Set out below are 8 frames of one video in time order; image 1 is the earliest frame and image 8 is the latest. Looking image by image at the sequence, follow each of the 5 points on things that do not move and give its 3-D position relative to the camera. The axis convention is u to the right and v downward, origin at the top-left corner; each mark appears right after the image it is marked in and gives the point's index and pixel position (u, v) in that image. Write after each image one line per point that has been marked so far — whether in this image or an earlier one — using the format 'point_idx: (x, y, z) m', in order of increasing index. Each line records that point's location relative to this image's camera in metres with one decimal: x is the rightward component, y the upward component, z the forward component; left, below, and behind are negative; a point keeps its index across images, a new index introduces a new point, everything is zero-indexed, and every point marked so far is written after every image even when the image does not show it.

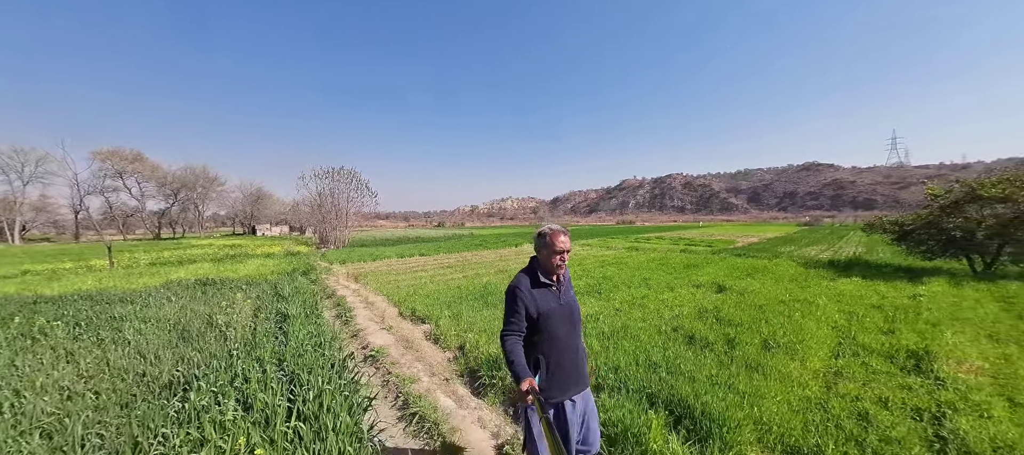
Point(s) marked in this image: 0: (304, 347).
0: (-2.8, -1.6, +4.5) m
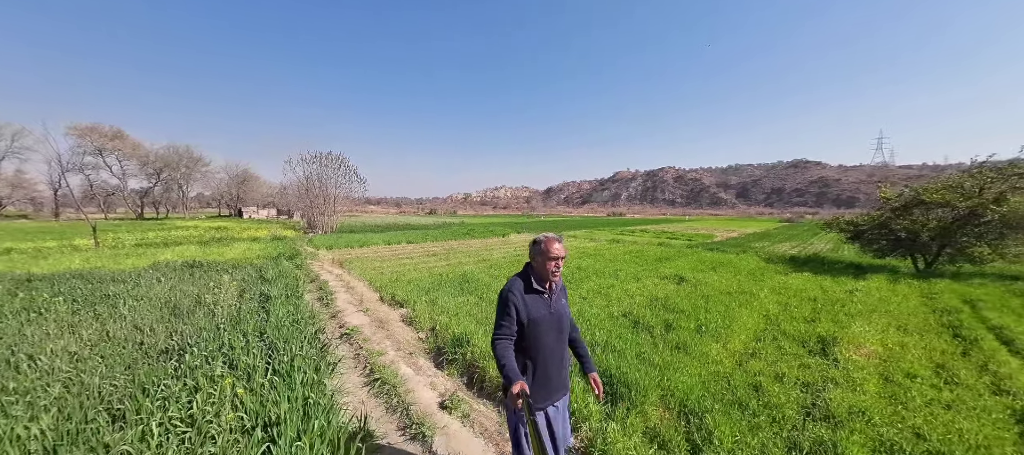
0: (-3.5, -1.4, +5.1) m
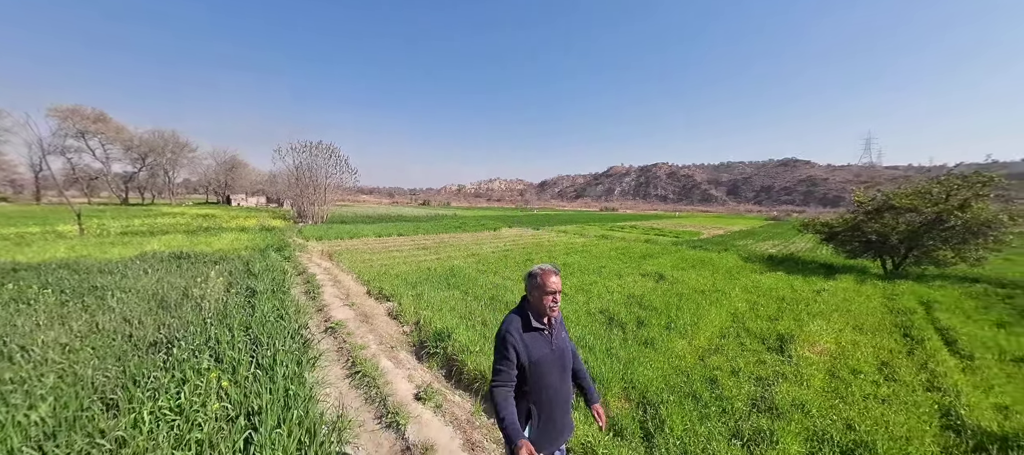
0: (-3.9, -1.4, +5.4) m
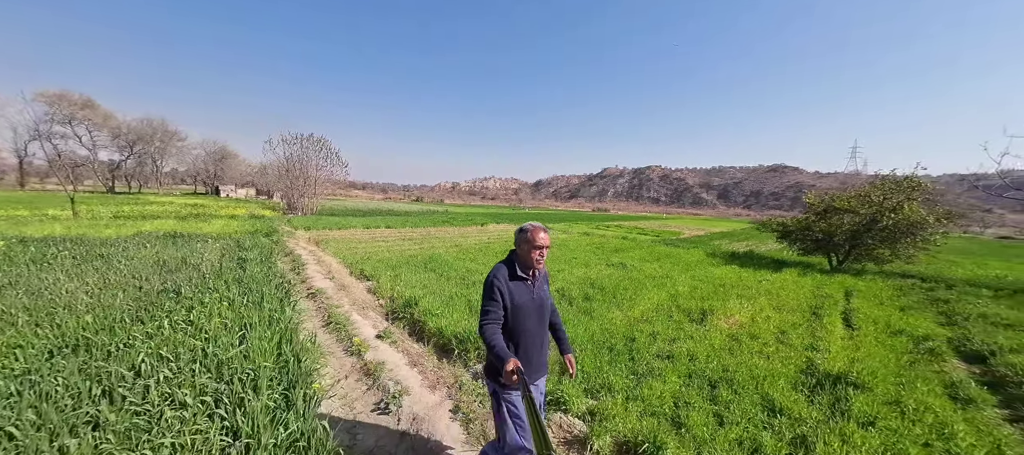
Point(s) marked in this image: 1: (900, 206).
0: (-4.8, -0.9, +6.4) m
1: (+17.3, +0.9, +15.1) m
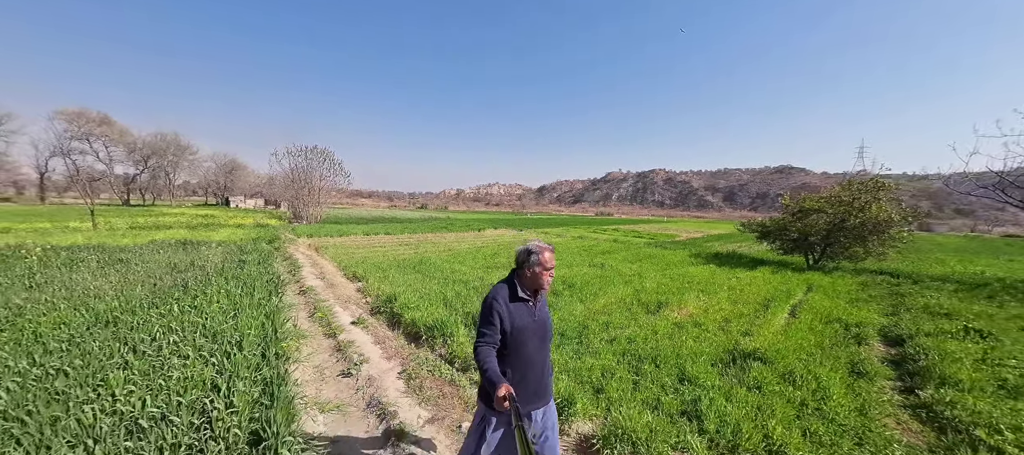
0: (-5.6, -1.0, +7.4) m
1: (+16.6, +1.0, +15.8) m
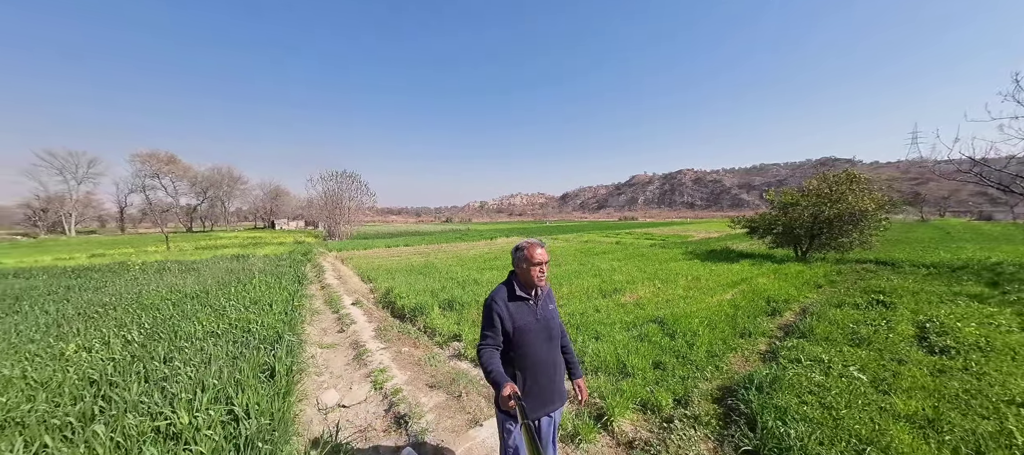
0: (-6.6, -1.4, +9.9) m
1: (+16.1, +1.5, +16.4) m
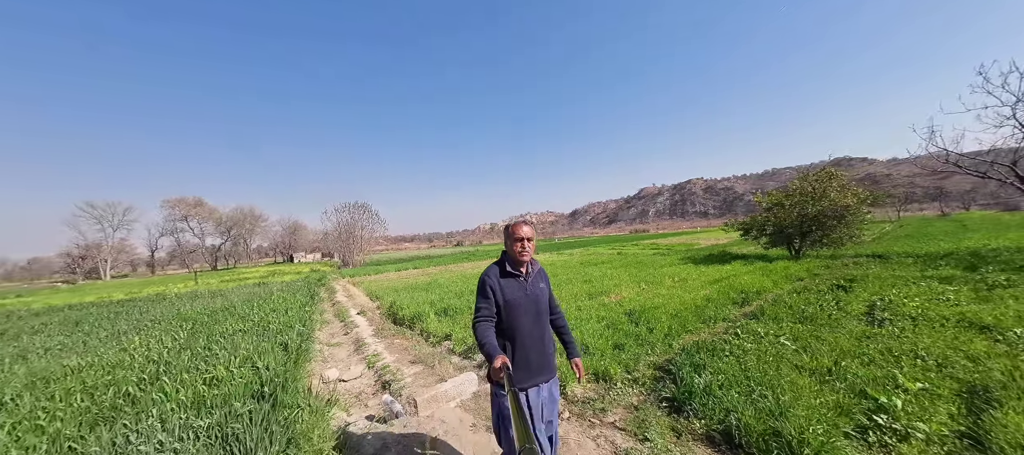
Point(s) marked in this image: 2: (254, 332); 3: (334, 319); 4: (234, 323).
0: (-6.9, -2.1, +11.1) m
1: (+15.8, +1.7, +17.0) m
2: (-4.4, -1.8, +5.8) m
3: (-5.0, -2.6, +9.6) m
4: (-5.5, -1.9, +6.7) m
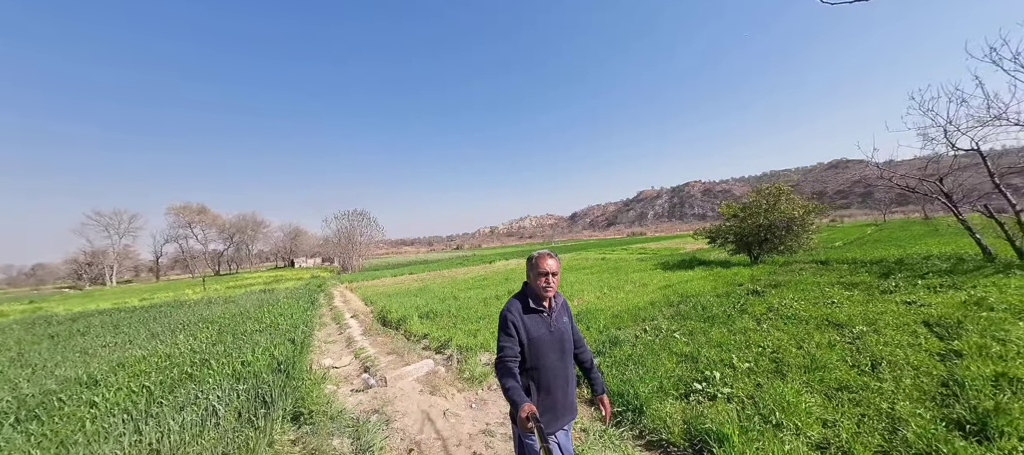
0: (-7.9, -2.7, +12.8) m
1: (+14.8, +1.2, +18.7) m
2: (-5.4, -2.3, +7.5) m
3: (-6.0, -3.2, +11.3) m
4: (-6.5, -2.4, +8.4) m
